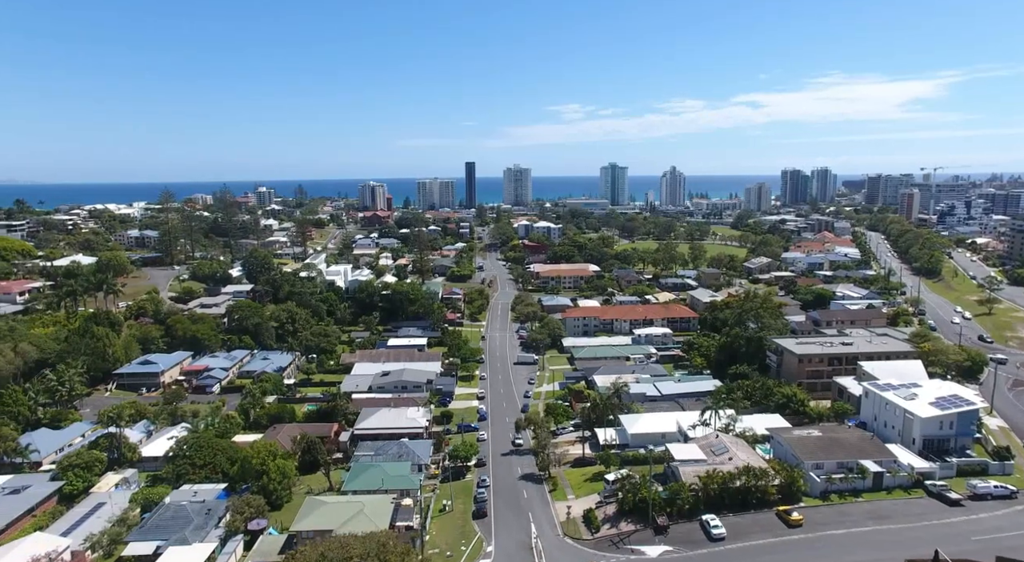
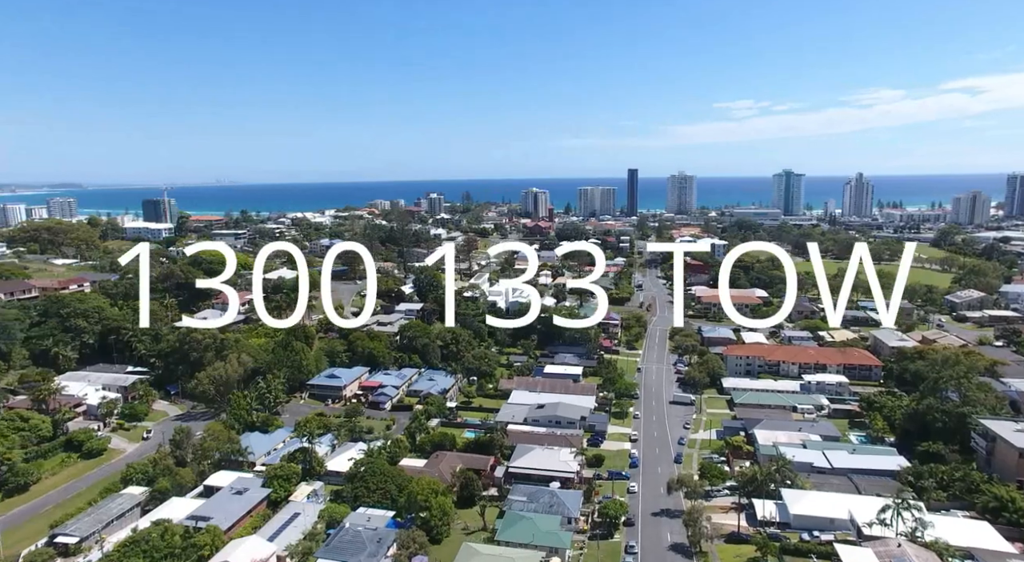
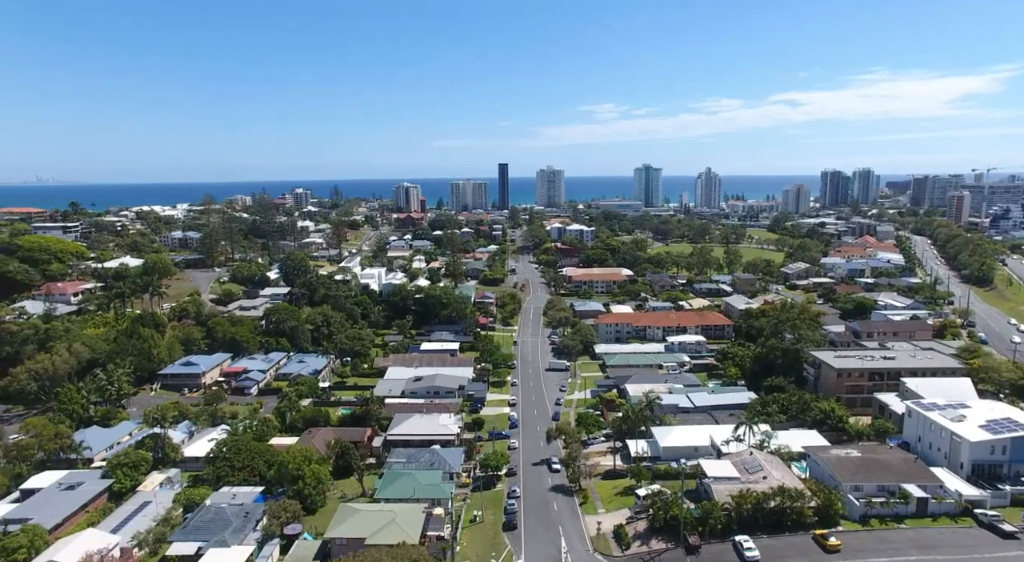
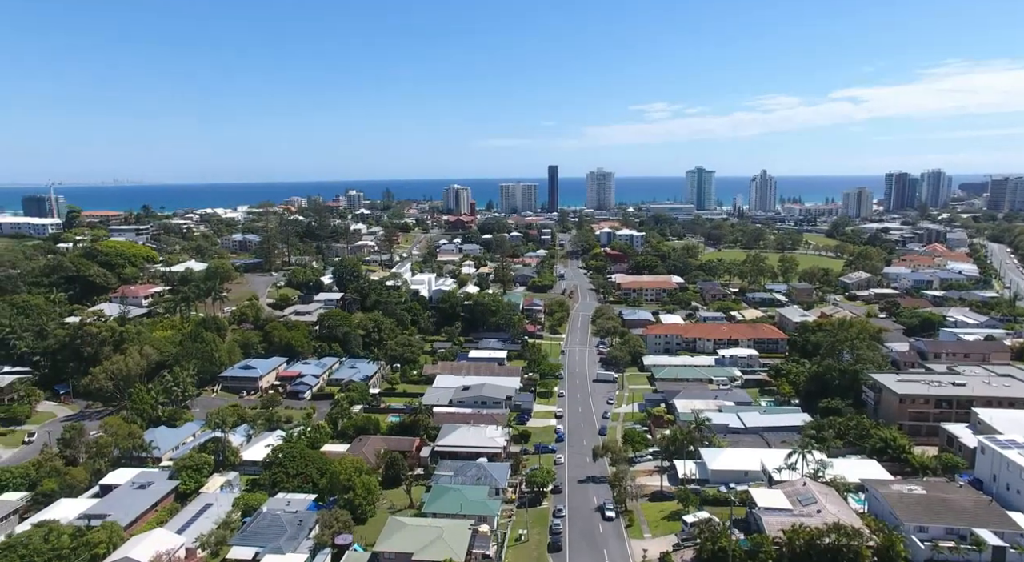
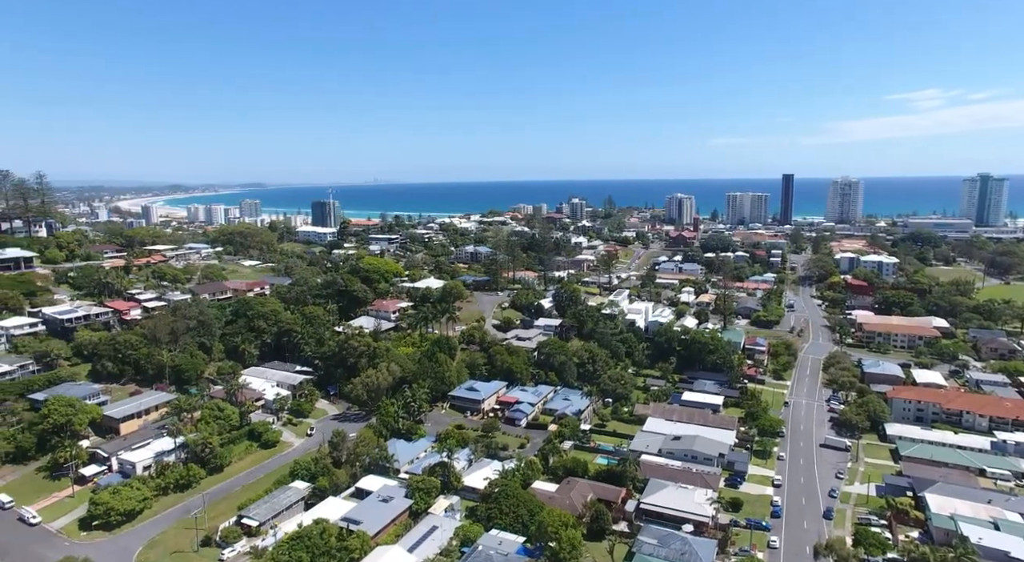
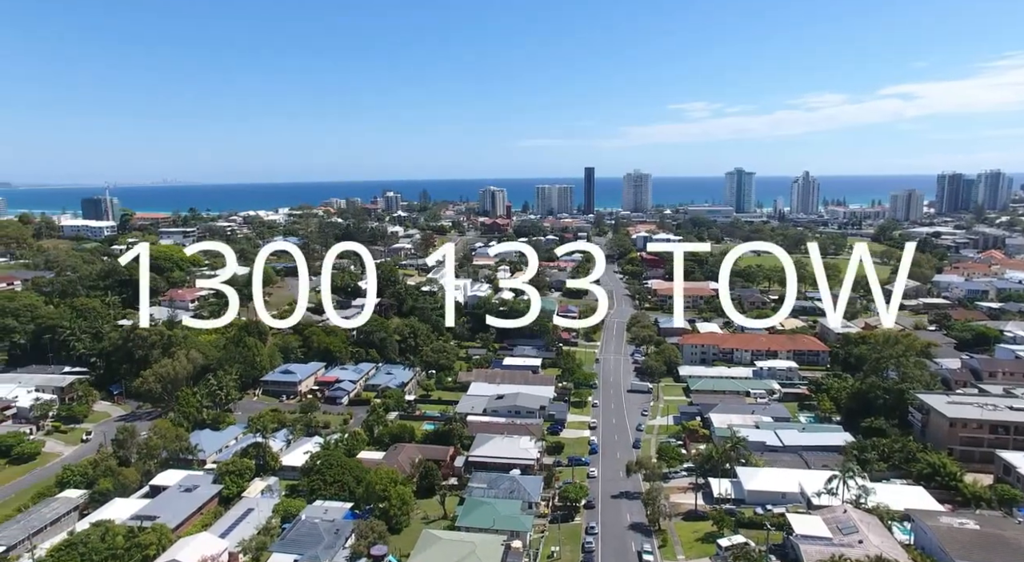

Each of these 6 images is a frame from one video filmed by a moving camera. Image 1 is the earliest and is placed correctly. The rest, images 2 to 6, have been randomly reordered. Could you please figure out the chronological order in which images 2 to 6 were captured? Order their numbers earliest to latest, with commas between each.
3, 4, 6, 2, 5
